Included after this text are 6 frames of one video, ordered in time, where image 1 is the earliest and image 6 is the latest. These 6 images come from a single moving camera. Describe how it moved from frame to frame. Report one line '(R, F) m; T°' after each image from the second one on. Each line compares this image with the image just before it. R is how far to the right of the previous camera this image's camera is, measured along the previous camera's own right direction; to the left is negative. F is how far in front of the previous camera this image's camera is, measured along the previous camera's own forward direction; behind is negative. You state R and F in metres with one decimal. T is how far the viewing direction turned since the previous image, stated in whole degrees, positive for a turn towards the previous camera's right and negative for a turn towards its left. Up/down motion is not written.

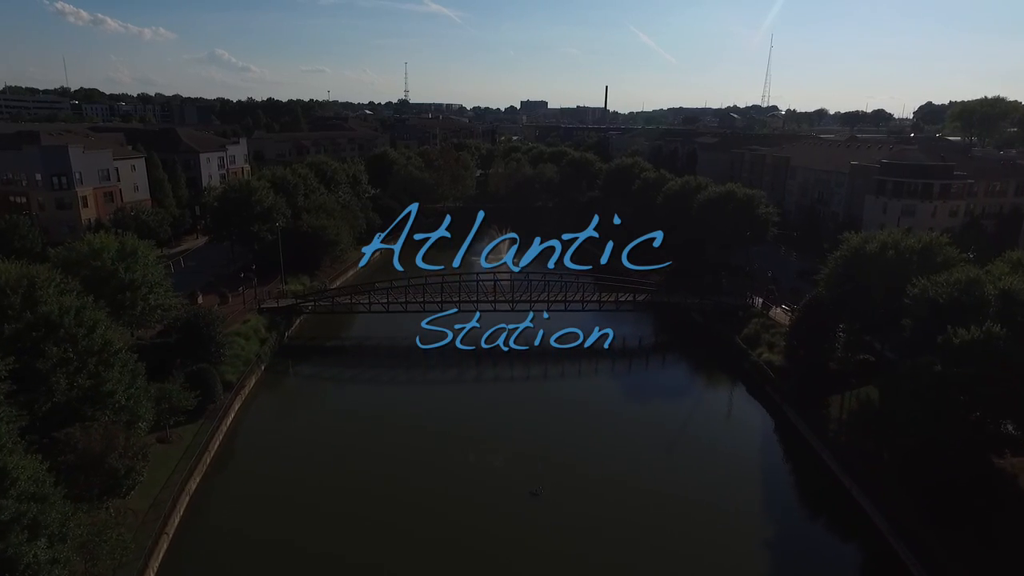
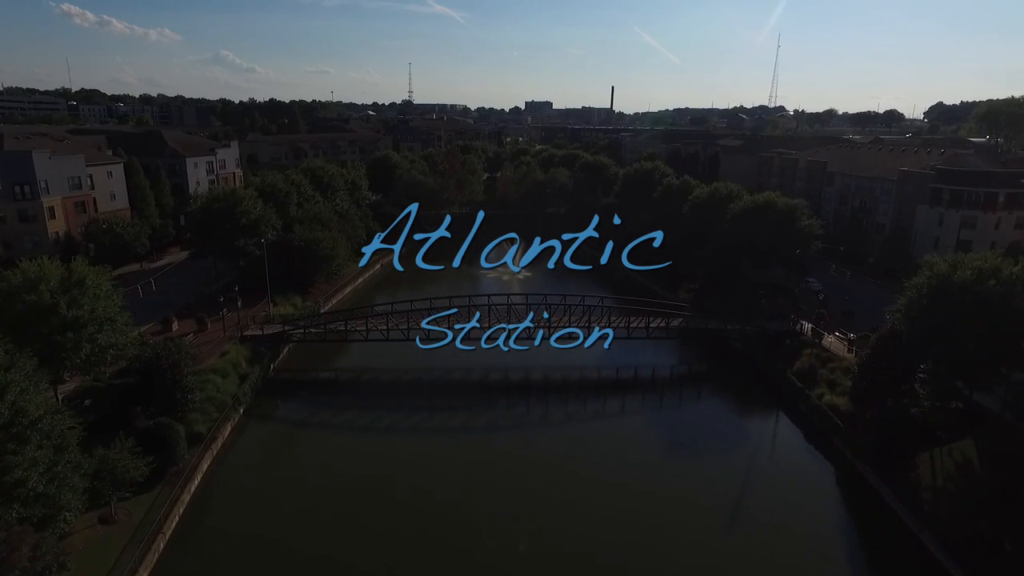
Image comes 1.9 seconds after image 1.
(-0.6, +3.8) m; 0°
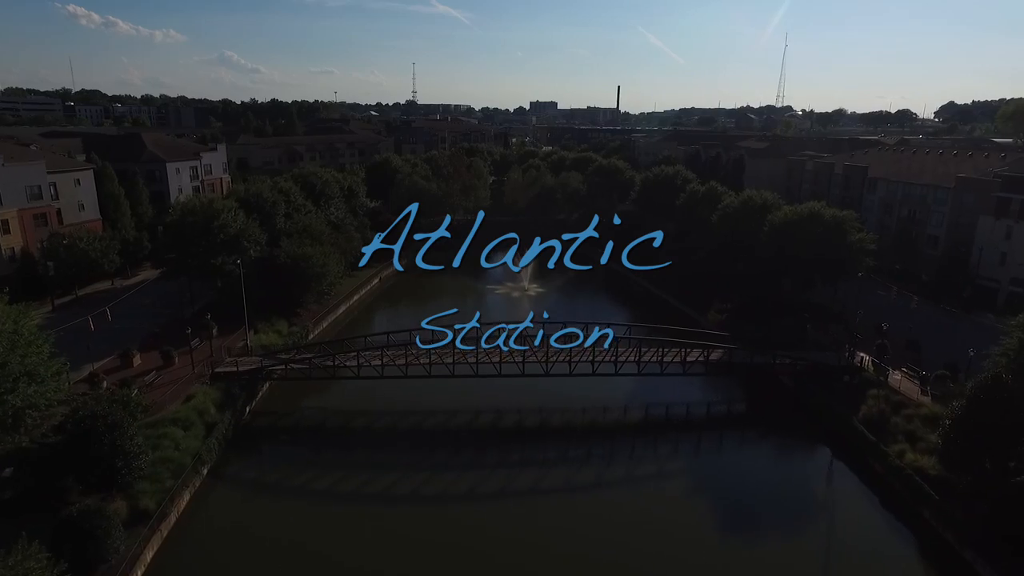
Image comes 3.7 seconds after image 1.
(-0.4, +3.9) m; 0°
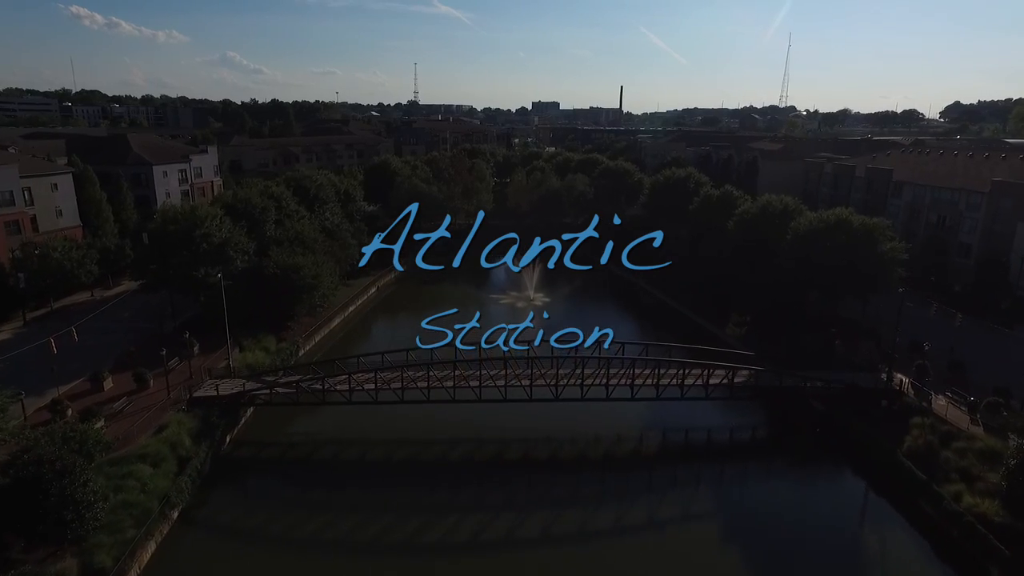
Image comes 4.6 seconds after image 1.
(-0.2, +2.1) m; 0°
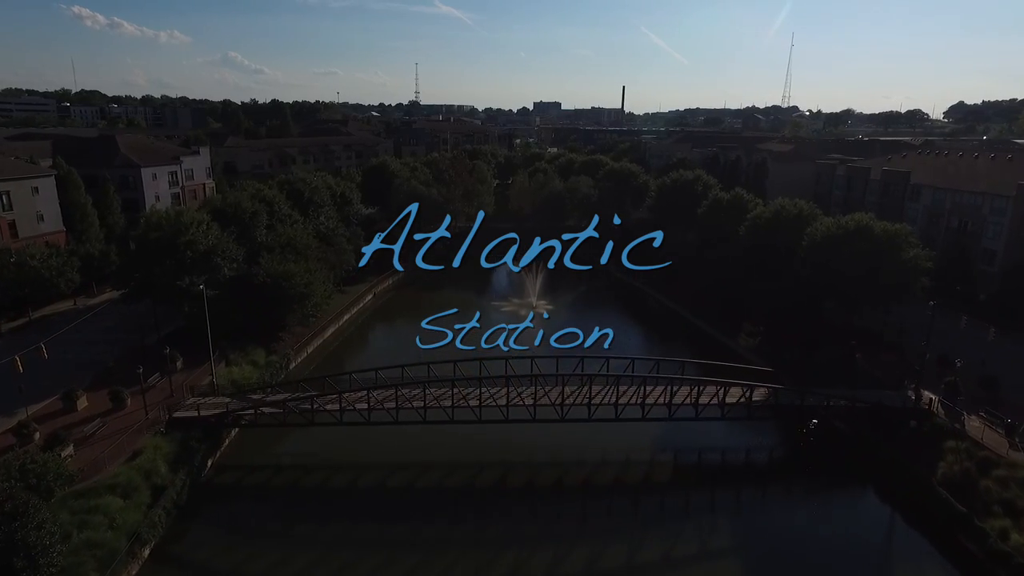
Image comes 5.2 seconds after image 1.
(0.0, +1.5) m; 0°
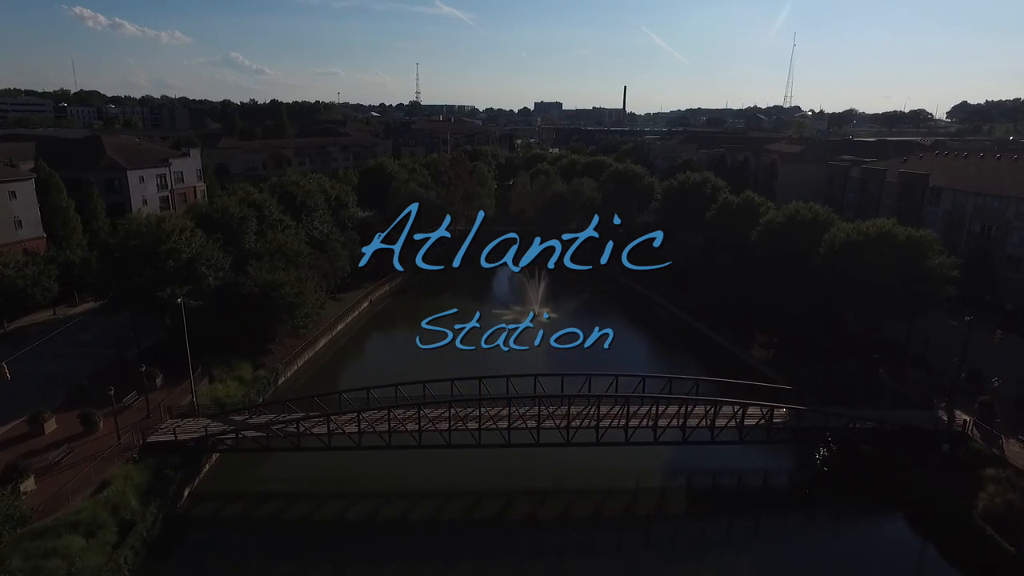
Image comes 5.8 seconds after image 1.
(0.0, +1.5) m; 0°
